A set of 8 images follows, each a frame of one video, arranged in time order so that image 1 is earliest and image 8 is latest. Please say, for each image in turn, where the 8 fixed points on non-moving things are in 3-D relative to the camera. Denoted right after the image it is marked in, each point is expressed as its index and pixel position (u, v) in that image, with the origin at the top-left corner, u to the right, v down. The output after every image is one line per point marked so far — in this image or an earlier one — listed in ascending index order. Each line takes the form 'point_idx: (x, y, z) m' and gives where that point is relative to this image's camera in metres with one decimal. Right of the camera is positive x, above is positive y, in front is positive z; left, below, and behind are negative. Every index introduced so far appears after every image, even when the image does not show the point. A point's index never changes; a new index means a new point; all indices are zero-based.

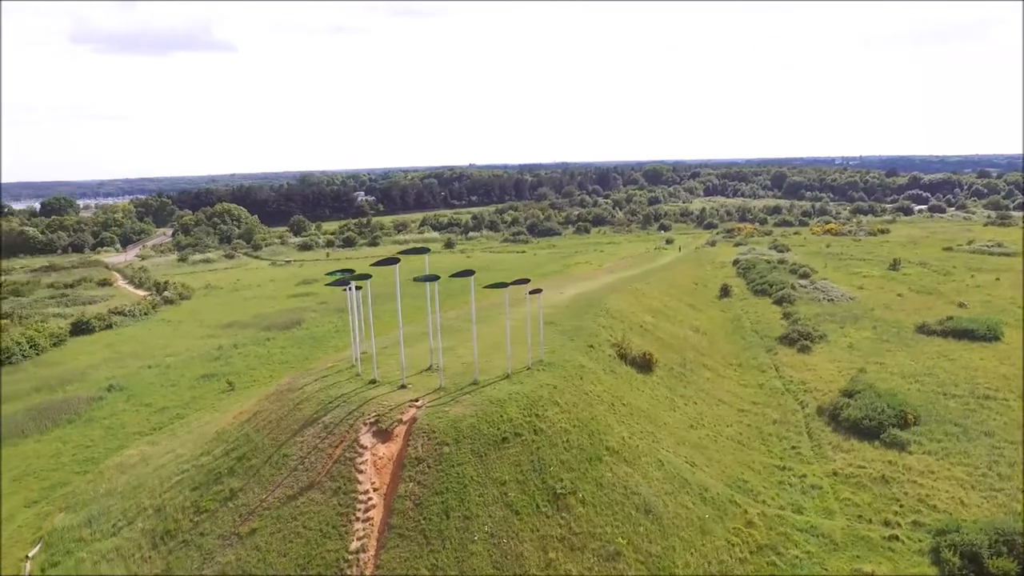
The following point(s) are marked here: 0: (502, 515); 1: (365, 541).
0: (-0.2, -5.4, +18.2) m
1: (-3.5, -5.9, +17.8) m
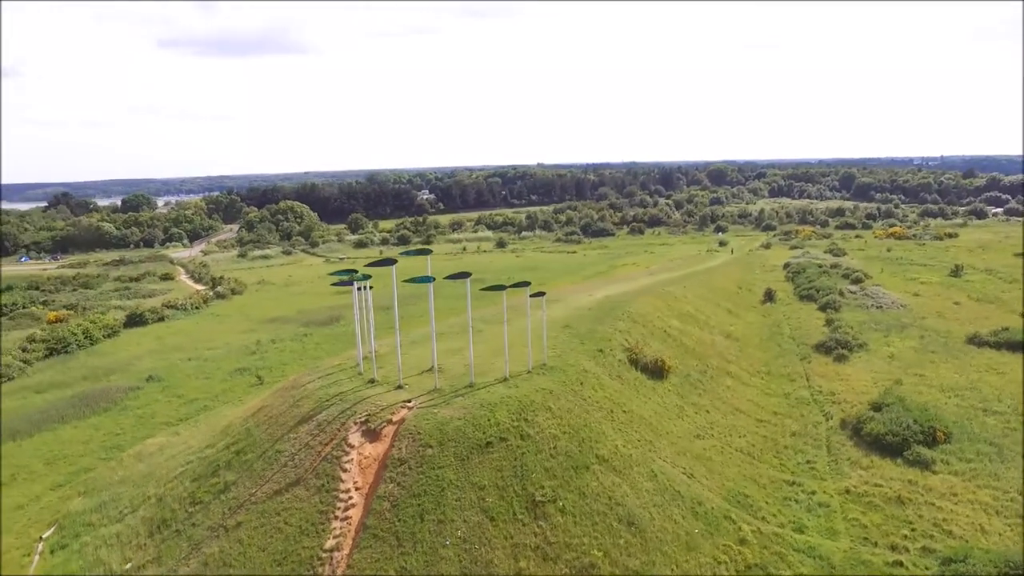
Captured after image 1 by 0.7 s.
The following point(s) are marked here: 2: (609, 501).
0: (-0.8, -5.5, +18.0) m
1: (-4.1, -5.9, +18.0) m
2: (+2.4, -5.3, +19.1) m
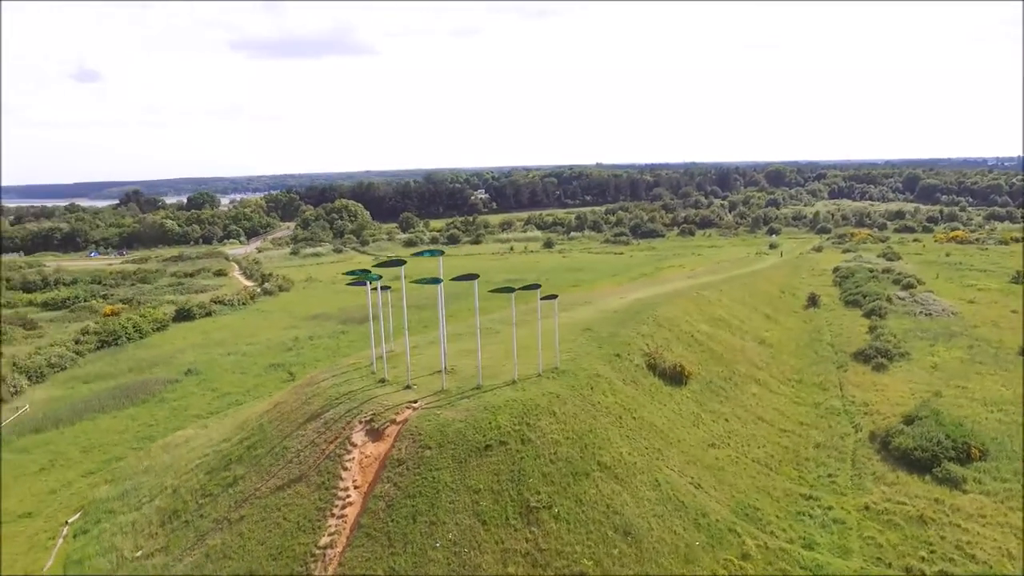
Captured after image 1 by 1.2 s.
0: (-1.0, -5.5, +18.0) m
1: (-4.3, -5.9, +18.3) m
2: (+2.3, -5.4, +18.8) m
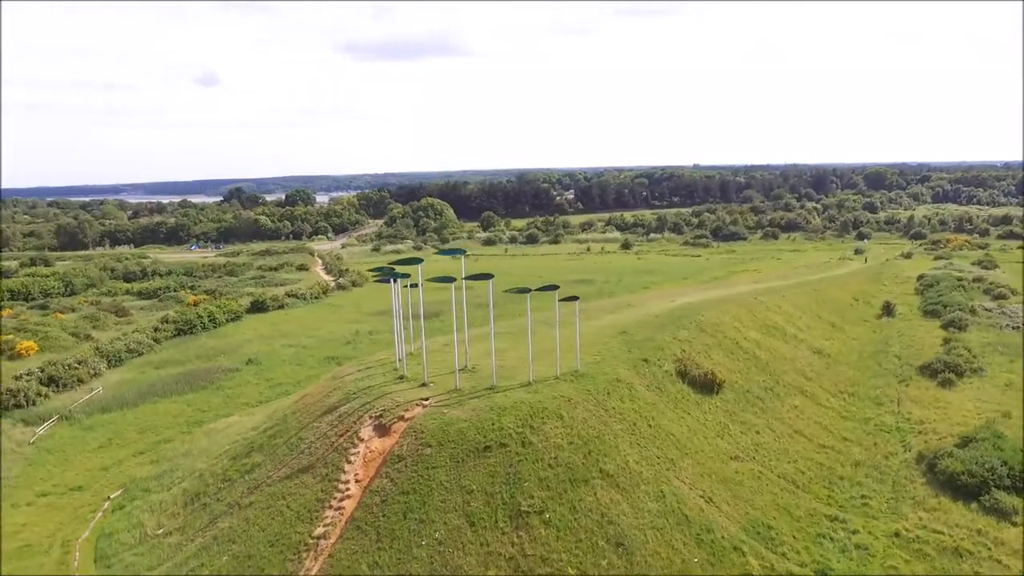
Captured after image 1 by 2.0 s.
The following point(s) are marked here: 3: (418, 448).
0: (-1.3, -5.5, +17.9) m
1: (-4.5, -5.8, +18.7) m
2: (+2.1, -5.5, +18.3) m
3: (-2.4, -4.1, +19.9) m
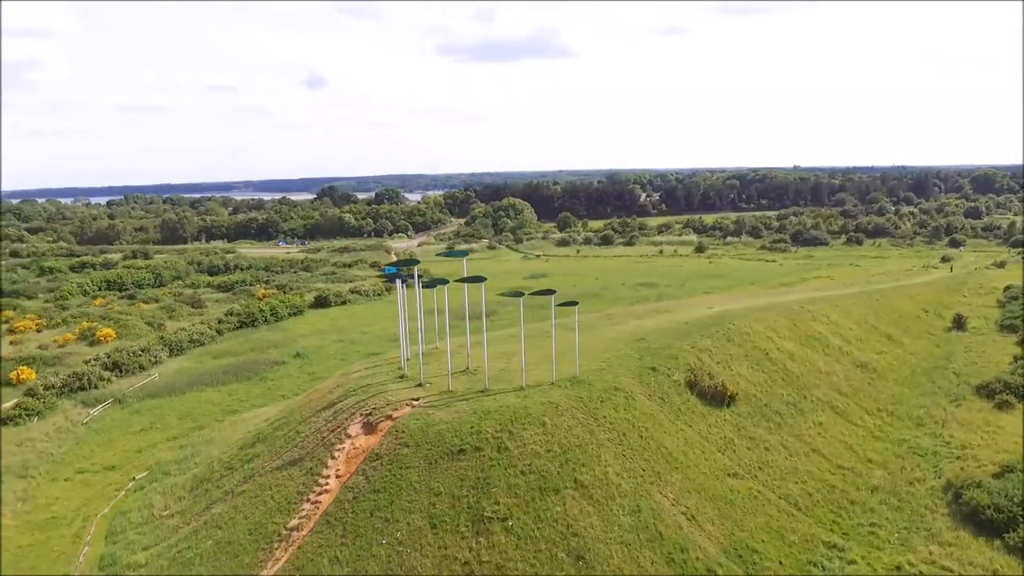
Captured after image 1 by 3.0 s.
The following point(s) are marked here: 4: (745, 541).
0: (-2.2, -5.6, +18.0) m
1: (-5.3, -5.8, +19.1) m
2: (+1.3, -5.6, +17.9) m
3: (-3.0, -4.2, +20.0) m
4: (+5.8, -6.3, +19.1) m
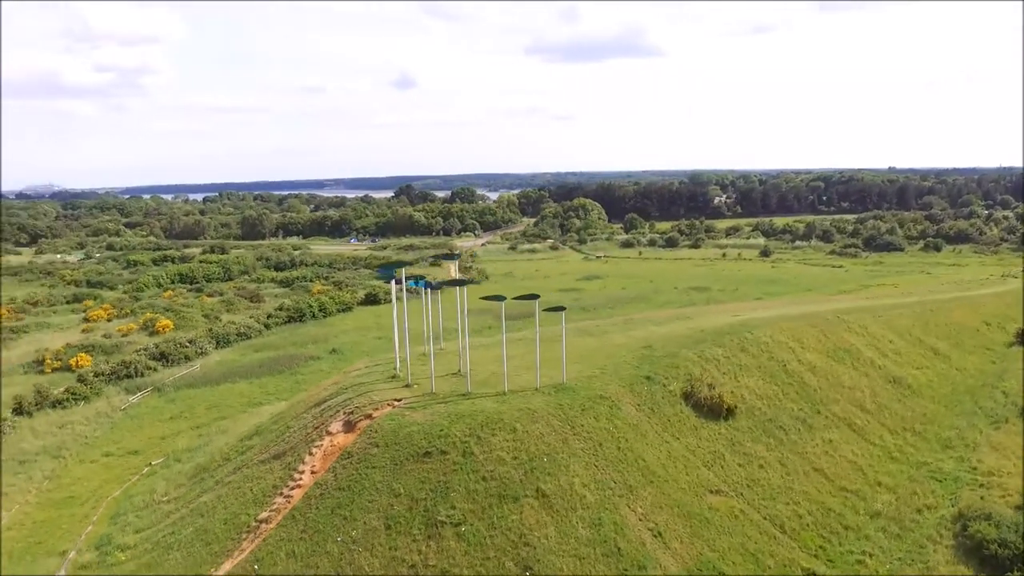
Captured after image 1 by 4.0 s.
0: (-3.3, -5.6, +18.1) m
1: (-6.2, -5.8, +19.6) m
2: (+0.1, -5.8, +17.6) m
3: (-3.8, -4.2, +20.2) m
4: (+4.8, -6.5, +18.2) m
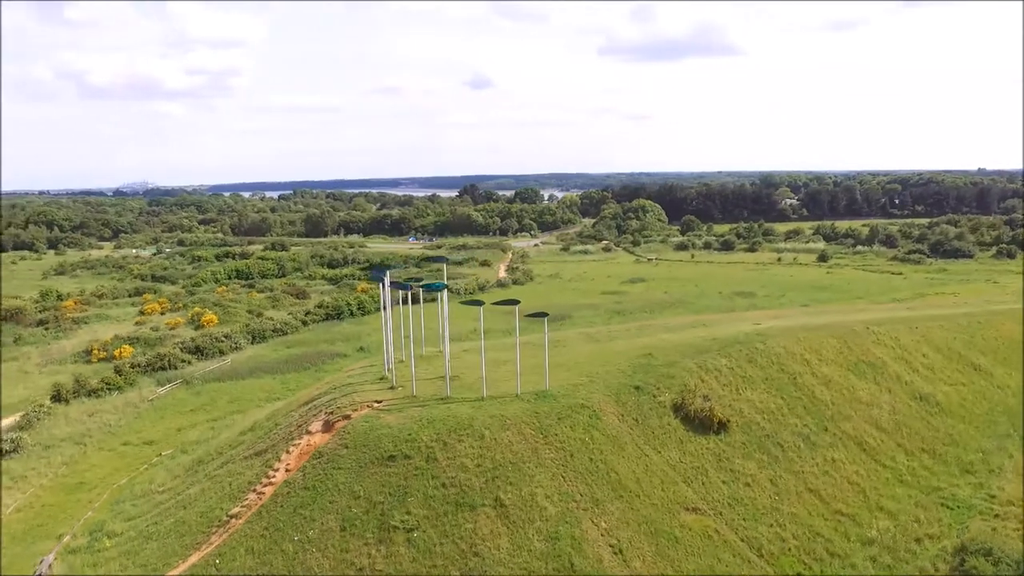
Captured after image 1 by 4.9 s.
0: (-4.3, -5.7, +18.1) m
1: (-7.0, -5.8, +19.9) m
2: (-1.0, -5.9, +17.3) m
3: (-4.6, -4.2, +20.3) m
4: (+3.7, -6.7, +17.4) m
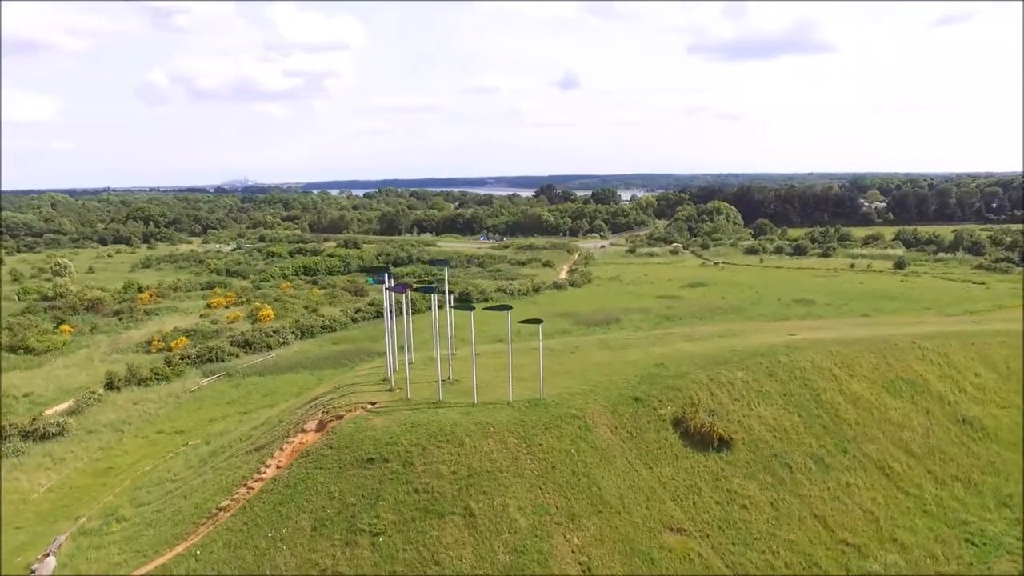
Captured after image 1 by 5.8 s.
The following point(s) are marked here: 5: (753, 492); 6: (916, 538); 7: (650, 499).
0: (-5.0, -5.7, +18.2) m
1: (-7.5, -5.7, +20.3) m
2: (-1.8, -5.9, +17.0) m
3: (-5.0, -4.2, +20.4) m
4: (+2.9, -6.9, +16.5) m
5: (+6.3, -5.4, +19.9) m
6: (+10.3, -6.3, +19.5) m
7: (+3.6, -5.3, +19.1) m
